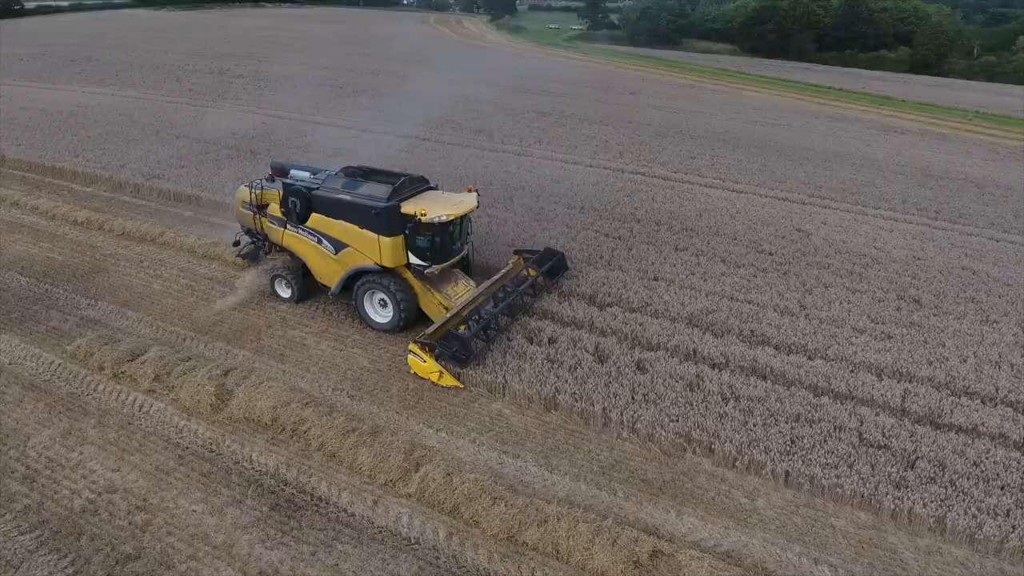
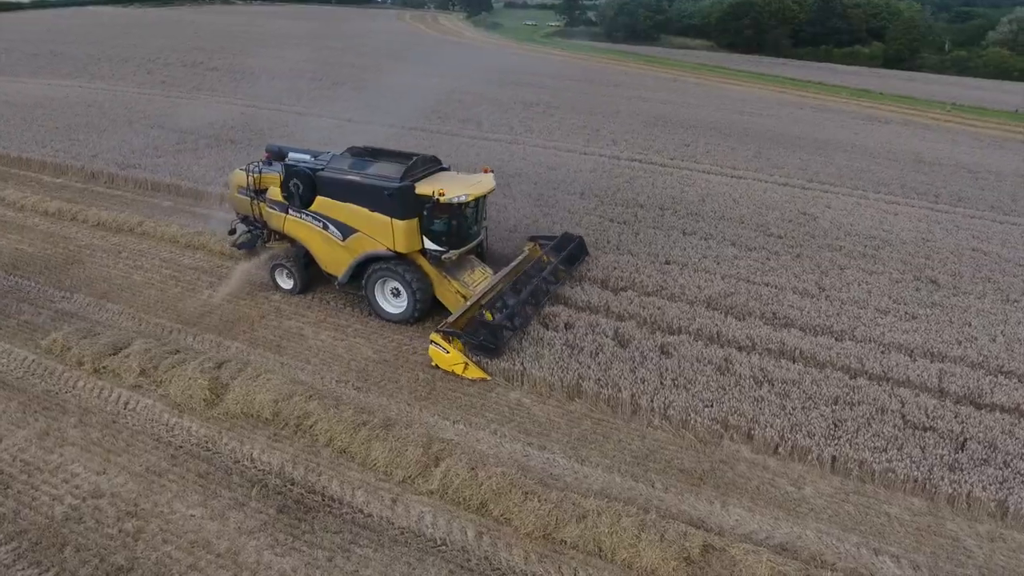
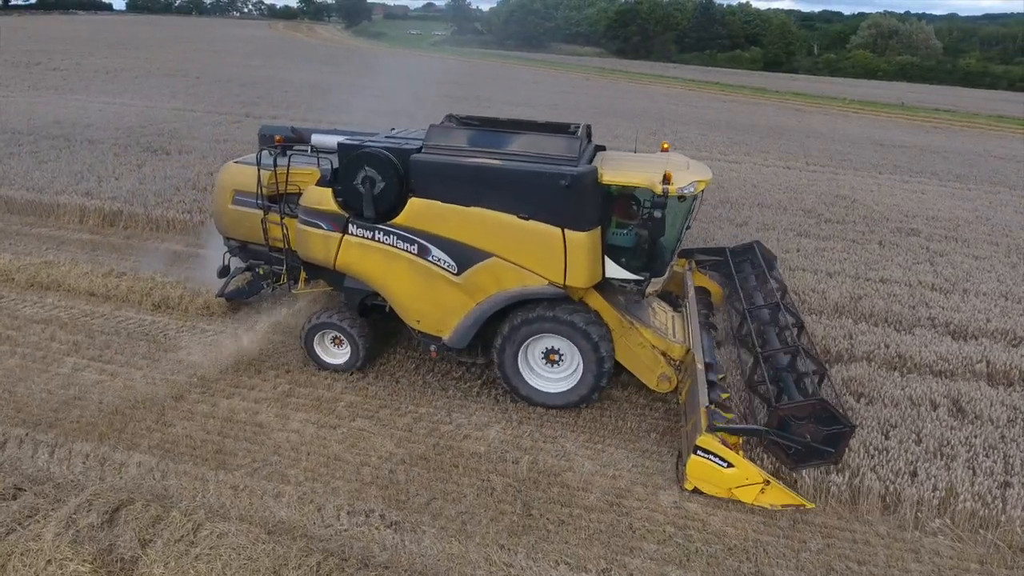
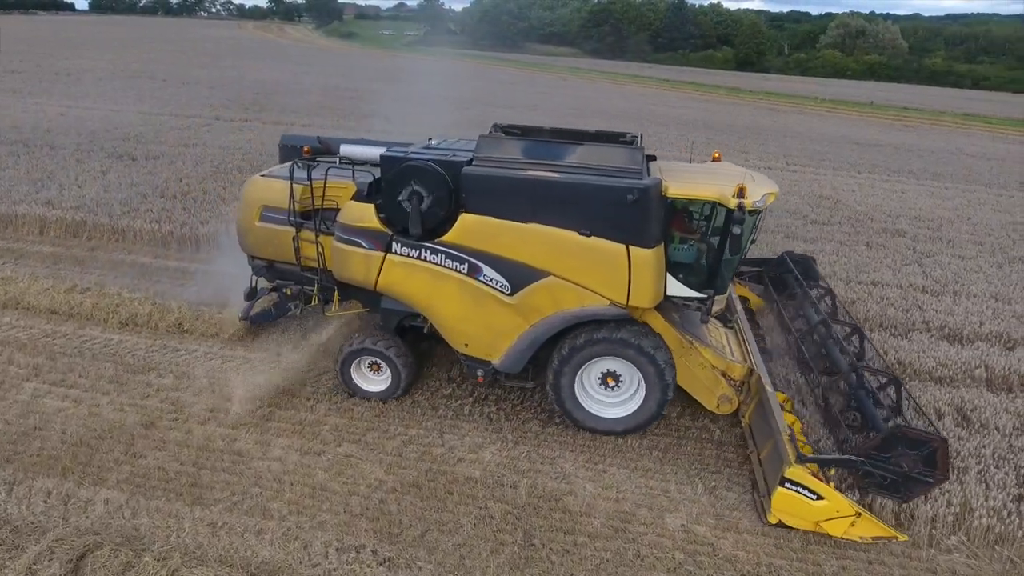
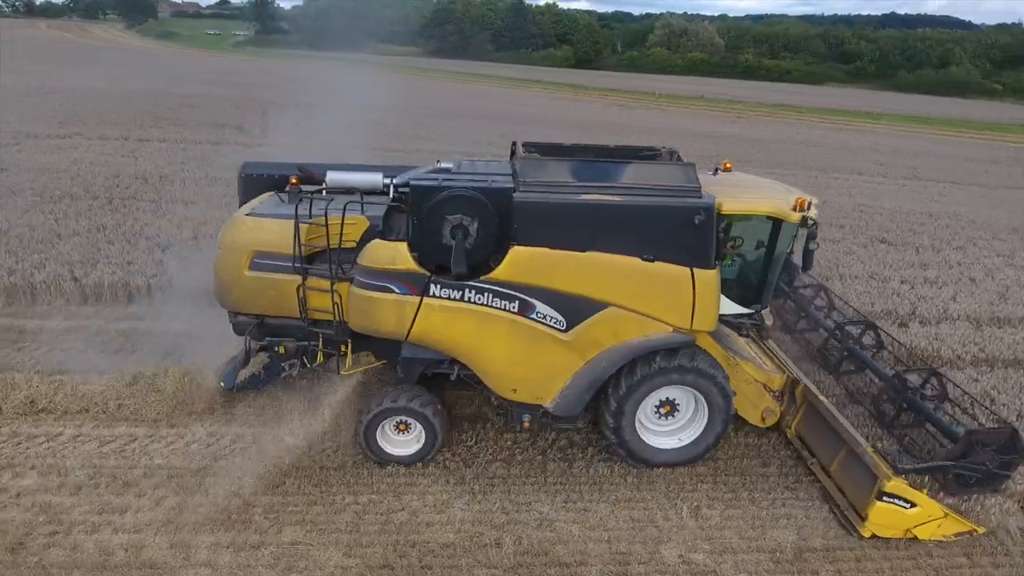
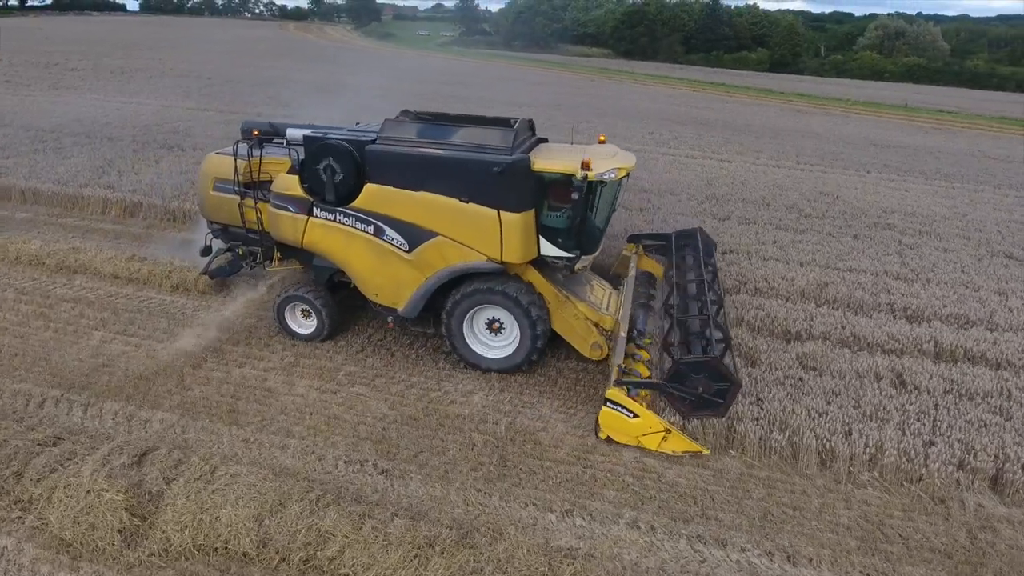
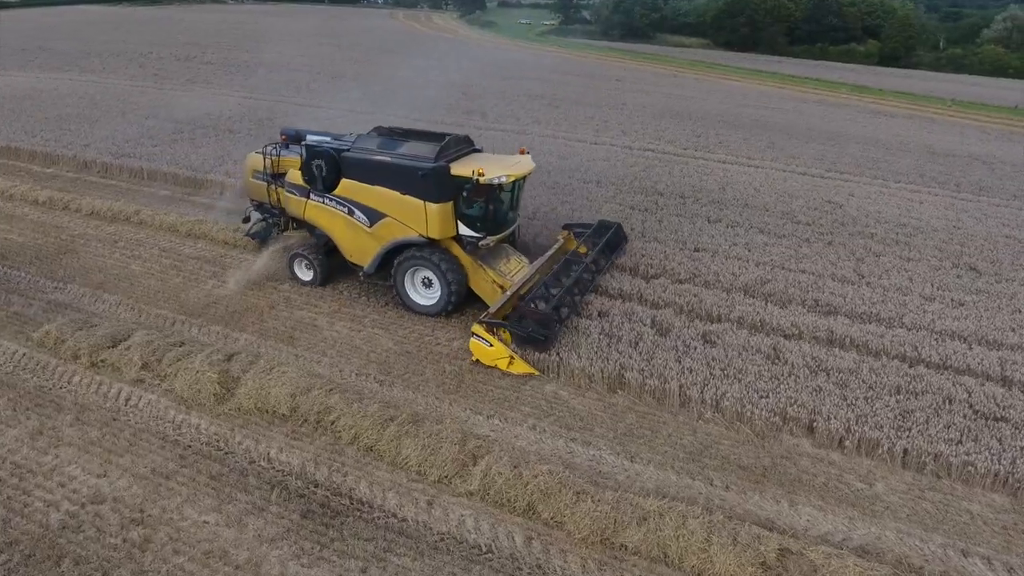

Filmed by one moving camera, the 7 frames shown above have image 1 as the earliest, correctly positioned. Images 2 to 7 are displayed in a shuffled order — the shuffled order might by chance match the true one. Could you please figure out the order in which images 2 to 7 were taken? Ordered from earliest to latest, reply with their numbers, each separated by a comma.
2, 7, 6, 3, 4, 5
